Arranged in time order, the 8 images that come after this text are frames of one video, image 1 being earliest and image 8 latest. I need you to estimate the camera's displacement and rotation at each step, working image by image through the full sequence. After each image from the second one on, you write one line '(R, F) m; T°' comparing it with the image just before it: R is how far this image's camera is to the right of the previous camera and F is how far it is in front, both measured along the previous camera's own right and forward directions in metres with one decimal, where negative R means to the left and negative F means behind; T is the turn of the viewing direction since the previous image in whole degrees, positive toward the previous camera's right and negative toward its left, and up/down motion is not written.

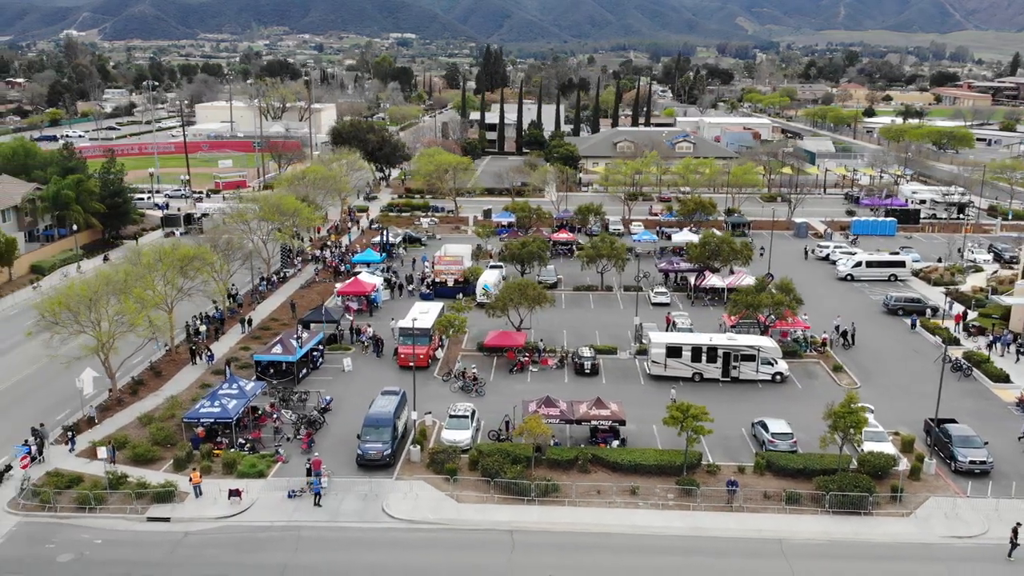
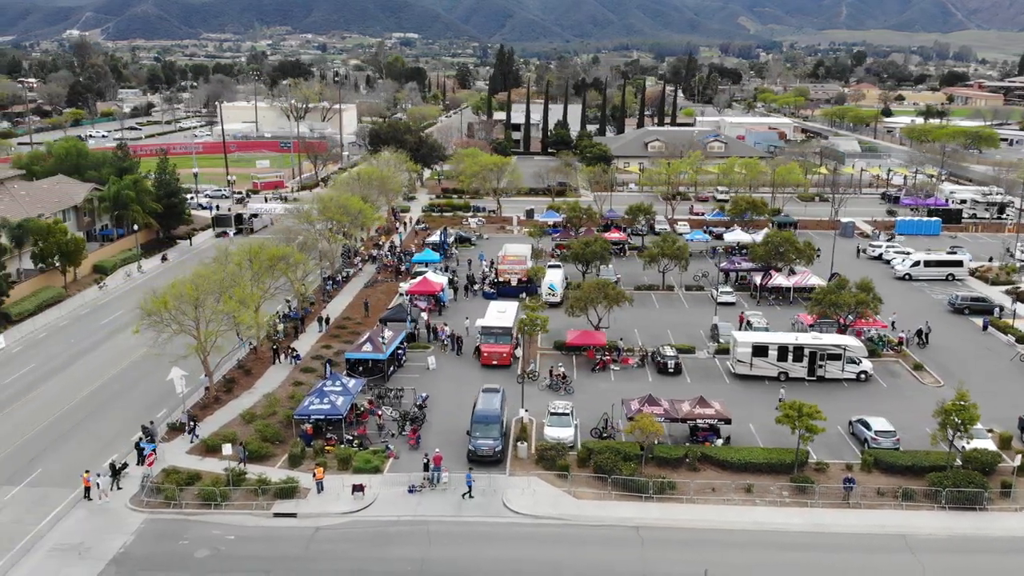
(-3.4, -0.3) m; 0°
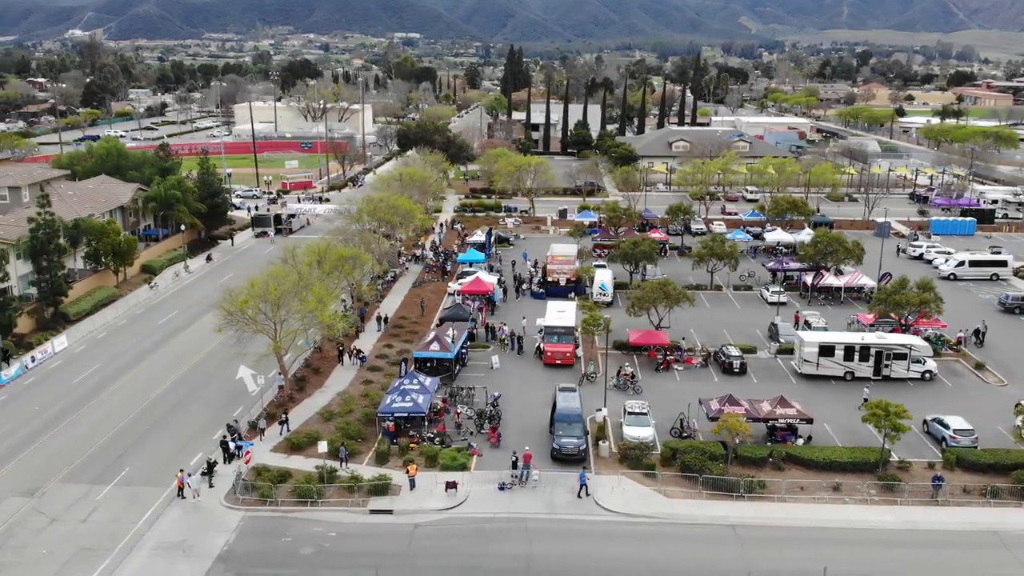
(-2.6, -0.2) m; 0°
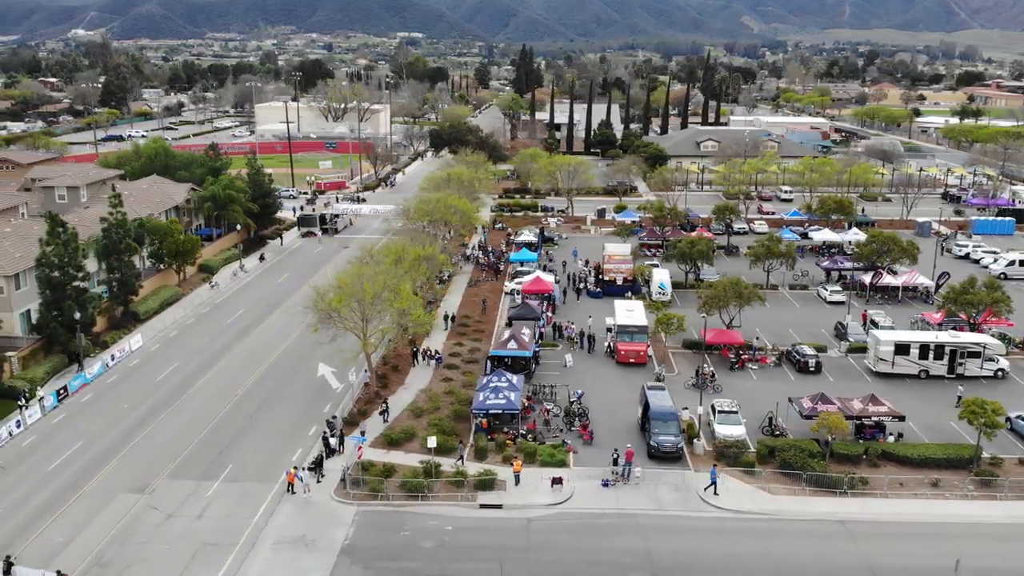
(-3.1, -0.4) m; 0°
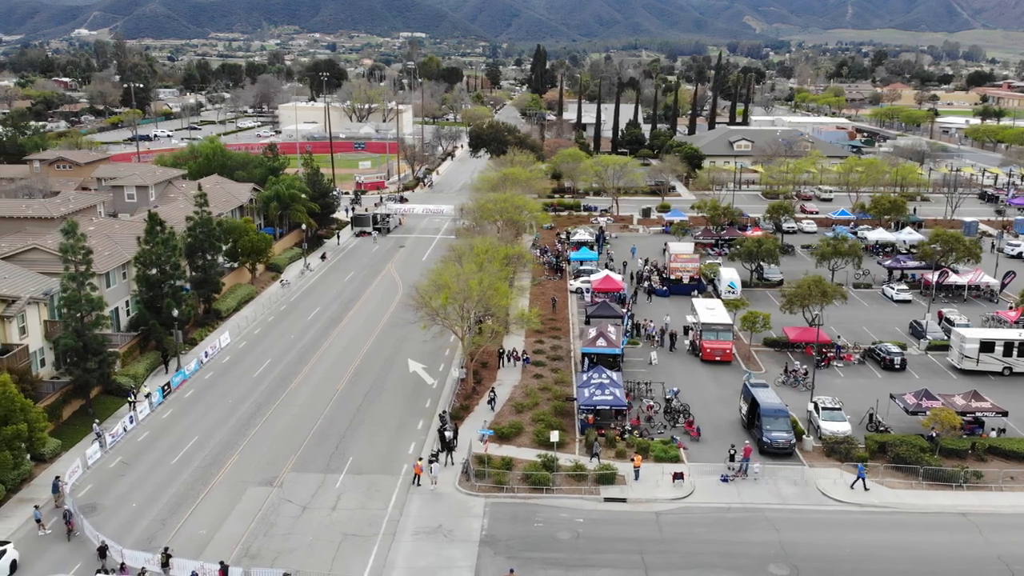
(-3.7, -0.5) m; 0°
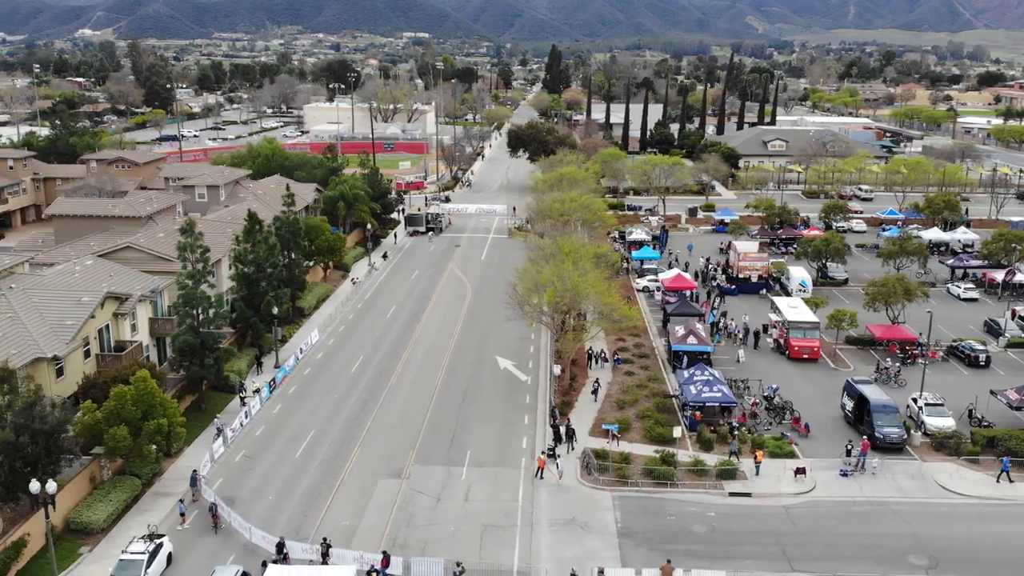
(-3.8, -0.5) m; 0°
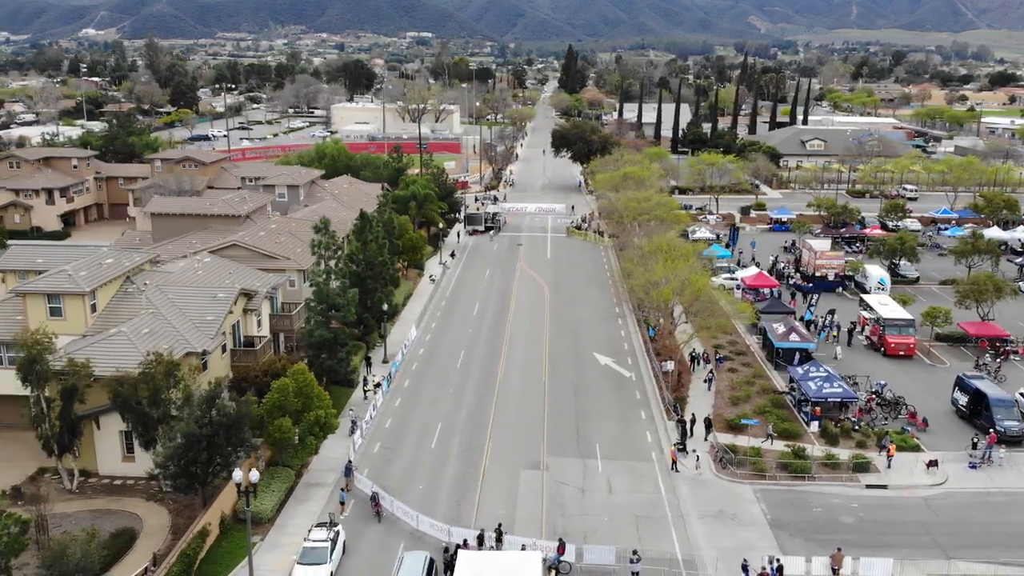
(-4.4, -0.7) m; 0°
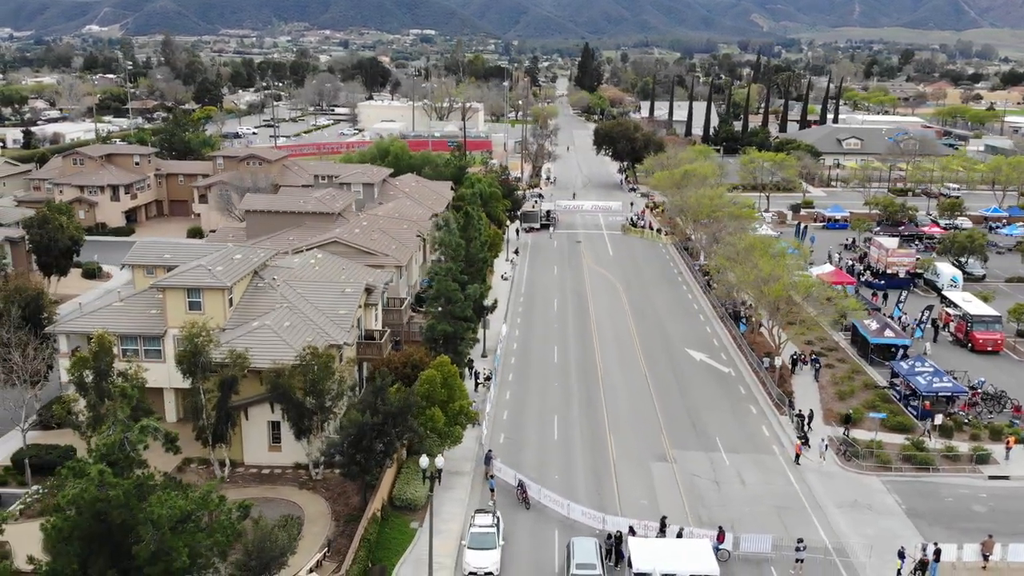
(-4.3, -0.9) m; 0°
